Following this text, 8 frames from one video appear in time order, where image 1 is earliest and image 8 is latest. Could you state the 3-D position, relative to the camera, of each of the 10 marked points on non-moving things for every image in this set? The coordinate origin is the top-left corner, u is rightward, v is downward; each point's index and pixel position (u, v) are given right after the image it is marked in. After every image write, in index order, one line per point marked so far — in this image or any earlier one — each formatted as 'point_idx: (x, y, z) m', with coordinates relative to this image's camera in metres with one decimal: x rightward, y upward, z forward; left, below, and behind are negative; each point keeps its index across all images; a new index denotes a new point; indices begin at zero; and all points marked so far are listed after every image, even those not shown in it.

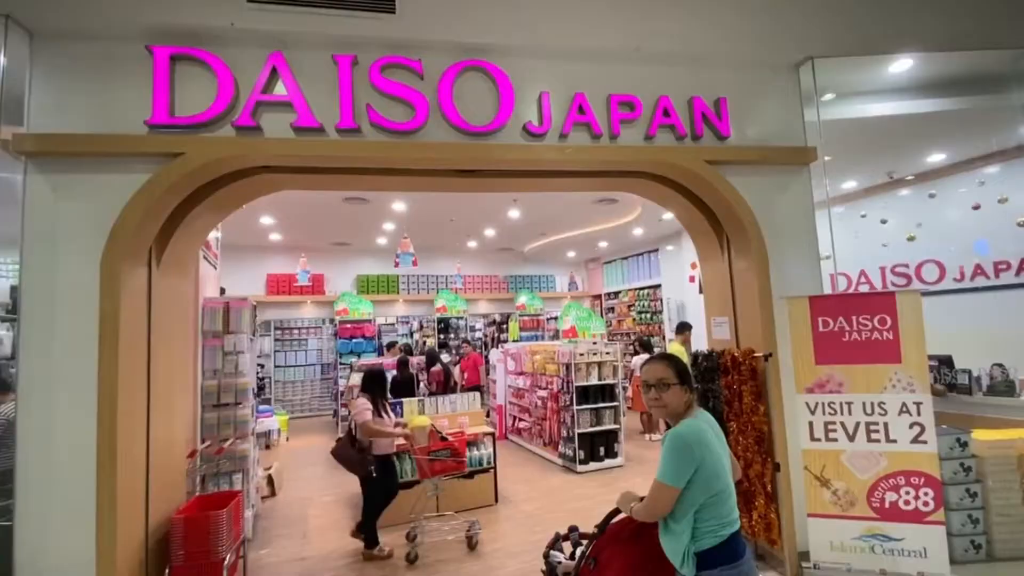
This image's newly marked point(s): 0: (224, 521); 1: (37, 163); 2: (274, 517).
0: (-1.9, -1.5, +3.2) m
1: (-2.9, +0.8, +3.0) m
2: (-2.4, -2.3, +5.0) m
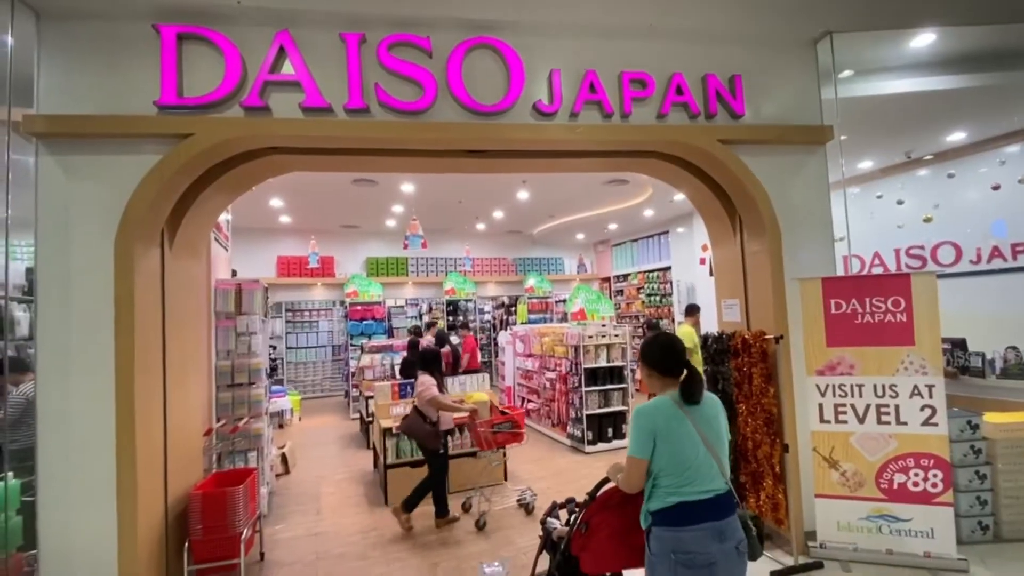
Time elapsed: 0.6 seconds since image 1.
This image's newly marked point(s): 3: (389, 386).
0: (-1.8, -1.4, +3.3) m
1: (-2.8, +0.9, +3.0) m
2: (-2.3, -2.2, +5.1) m
3: (-1.3, -1.0, +5.2) m
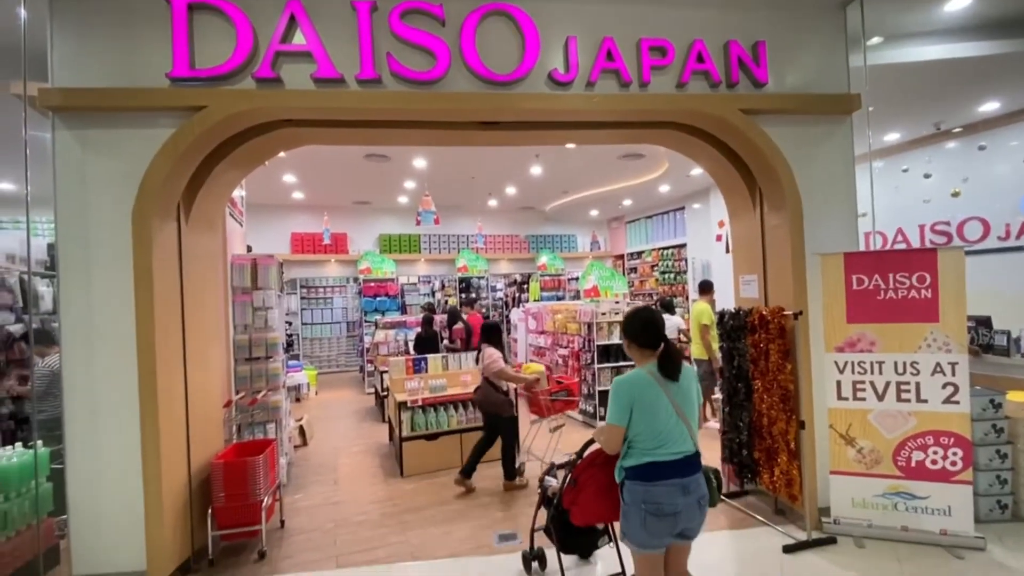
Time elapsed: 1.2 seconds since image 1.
0: (-1.7, -1.2, +3.4) m
1: (-2.7, +1.0, +3.0) m
2: (-2.2, -1.9, +5.3) m
3: (-1.2, -0.8, +5.3) m
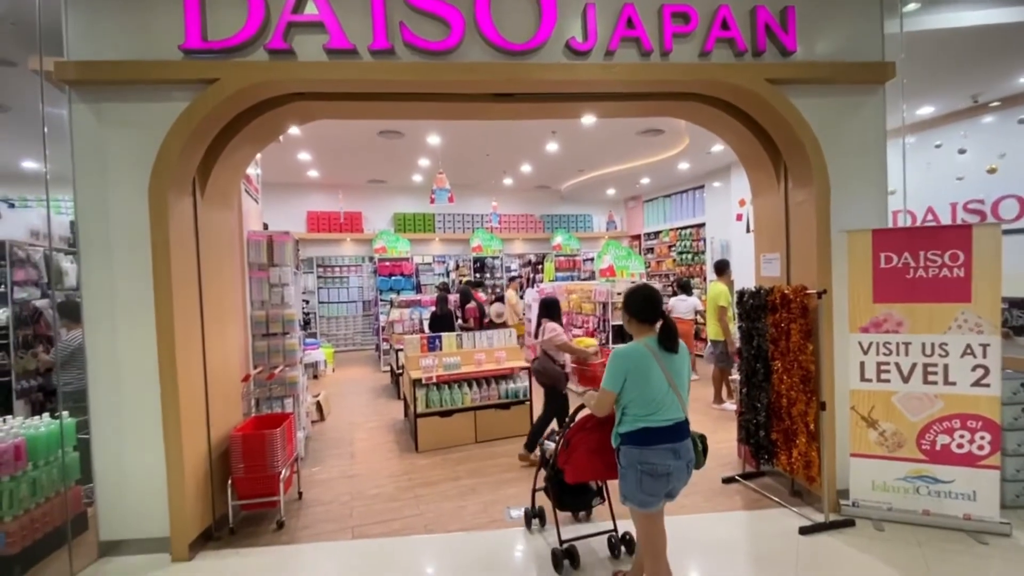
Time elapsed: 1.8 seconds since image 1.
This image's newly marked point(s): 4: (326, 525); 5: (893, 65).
0: (-1.6, -1.1, +3.4) m
1: (-2.7, +1.2, +3.0) m
2: (-2.1, -1.7, +5.3) m
3: (-1.0, -0.5, +5.3) m
4: (-1.3, -1.7, +3.5) m
5: (+2.6, +1.5, +3.4) m
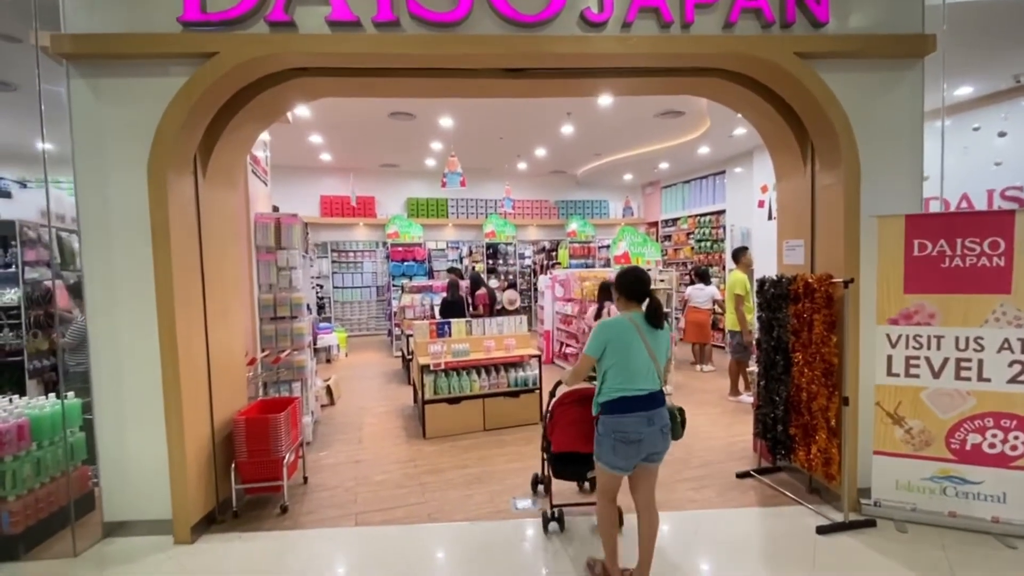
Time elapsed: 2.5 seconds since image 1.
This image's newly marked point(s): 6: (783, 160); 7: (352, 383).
0: (-1.6, -0.9, +3.4) m
1: (-2.6, +1.3, +2.9) m
2: (-2.0, -1.5, +5.3) m
3: (-0.9, -0.4, +5.2) m
4: (-1.3, -1.6, +3.4) m
5: (+2.7, +1.6, +3.1) m
6: (+2.1, +1.0, +3.8) m
7: (-2.3, -1.4, +7.1) m
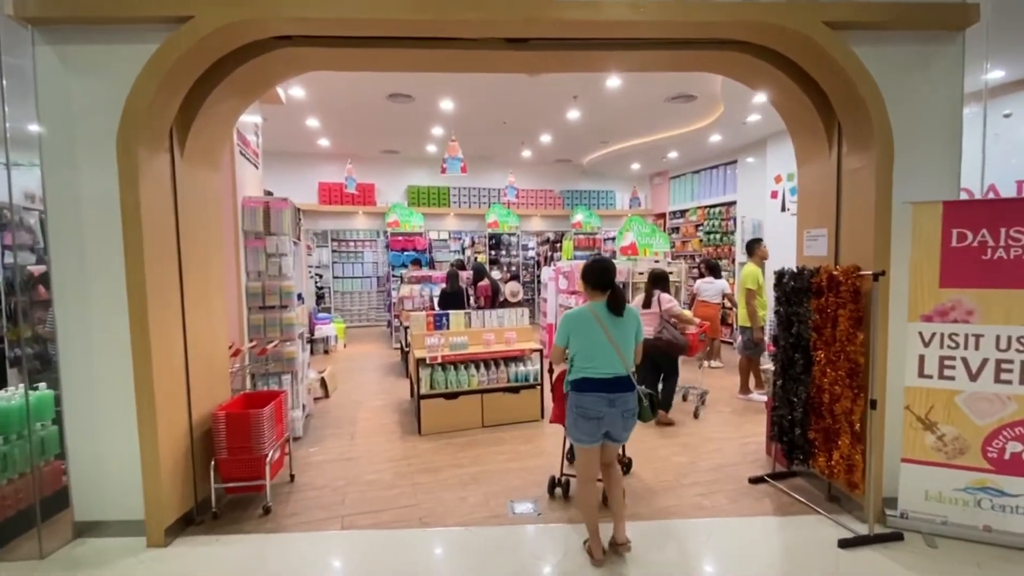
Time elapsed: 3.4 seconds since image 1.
0: (-1.6, -0.9, +3.2) m
1: (-2.6, +1.4, +2.7) m
2: (-2.0, -1.4, +5.1) m
3: (-0.9, -0.3, +5.0) m
4: (-1.3, -1.5, +3.2) m
5: (+2.7, +1.6, +2.8) m
6: (+2.1, +1.0, +3.5) m
7: (-2.3, -1.2, +6.9) m
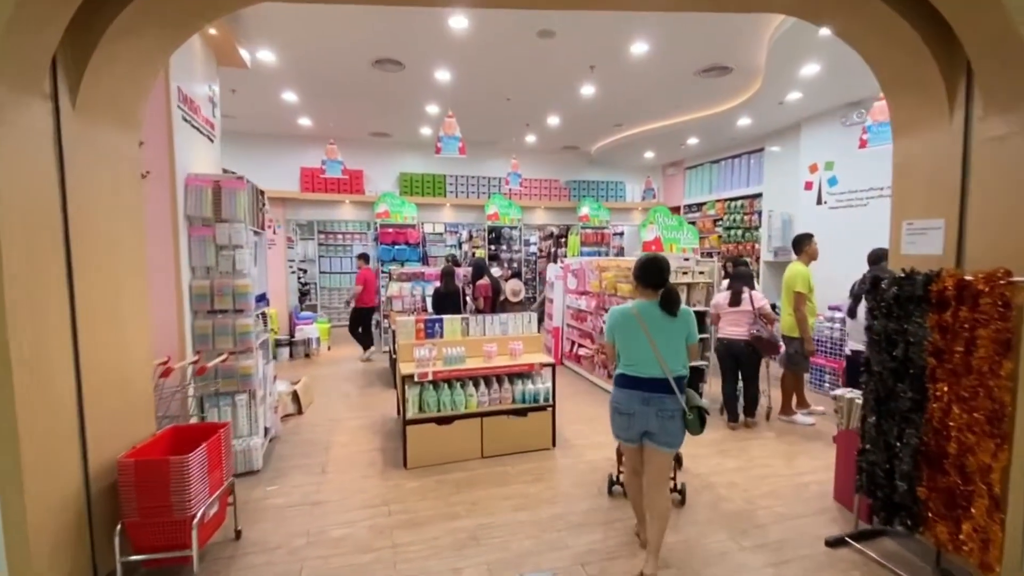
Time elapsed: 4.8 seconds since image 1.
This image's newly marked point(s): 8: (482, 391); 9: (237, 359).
0: (-1.6, -0.9, +2.4) m
1: (-2.5, +1.4, +1.8) m
2: (-1.9, -1.3, +4.3) m
3: (-0.9, -0.3, +4.2) m
4: (-1.2, -1.5, +2.4) m
5: (+2.8, +1.6, +2.0) m
6: (+2.2, +1.0, +2.7) m
7: (-2.3, -1.2, +6.1) m
8: (-0.2, -0.8, +3.9) m
9: (-2.0, -0.5, +3.6) m
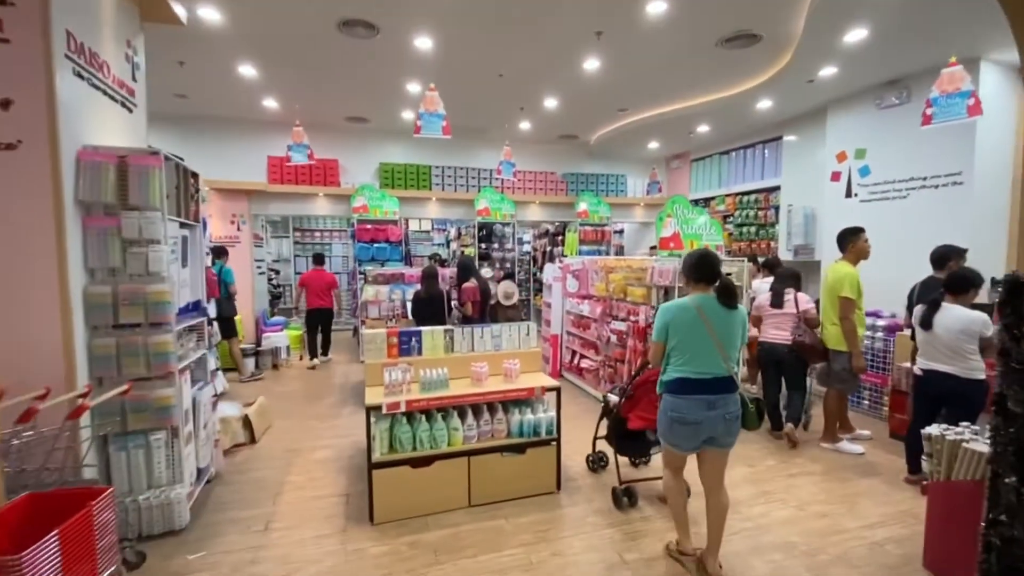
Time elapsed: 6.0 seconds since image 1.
0: (-1.6, -0.9, +1.6) m
1: (-2.5, +1.4, +1.0) m
2: (-2.0, -1.4, +3.5) m
3: (-0.9, -0.3, +3.4) m
4: (-1.2, -1.5, +1.6) m
5: (+2.8, +1.5, +1.3) m
6: (+2.2, +0.9, +1.9) m
7: (-2.4, -1.2, +5.3) m
8: (-0.3, -0.9, +3.1) m
9: (-2.0, -0.6, +2.8) m
